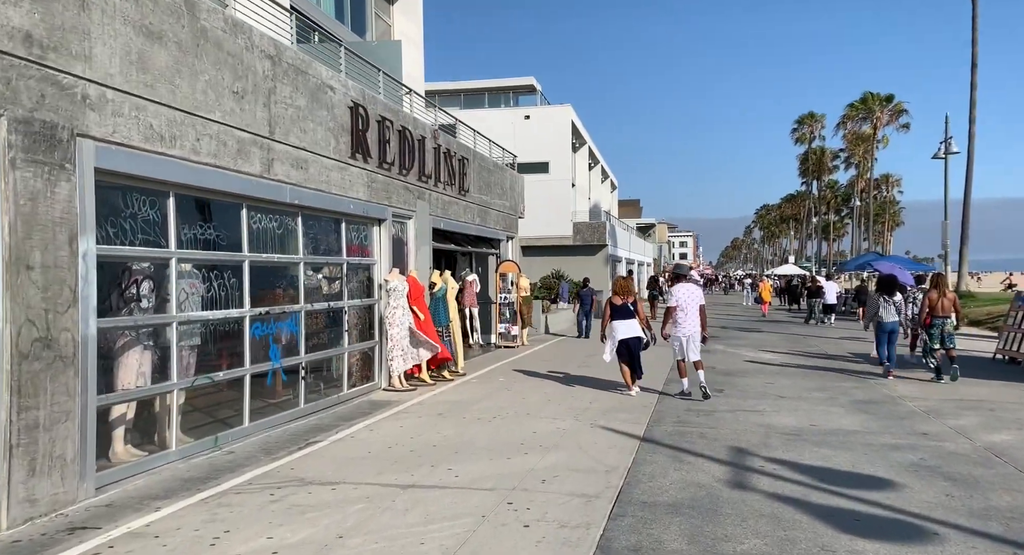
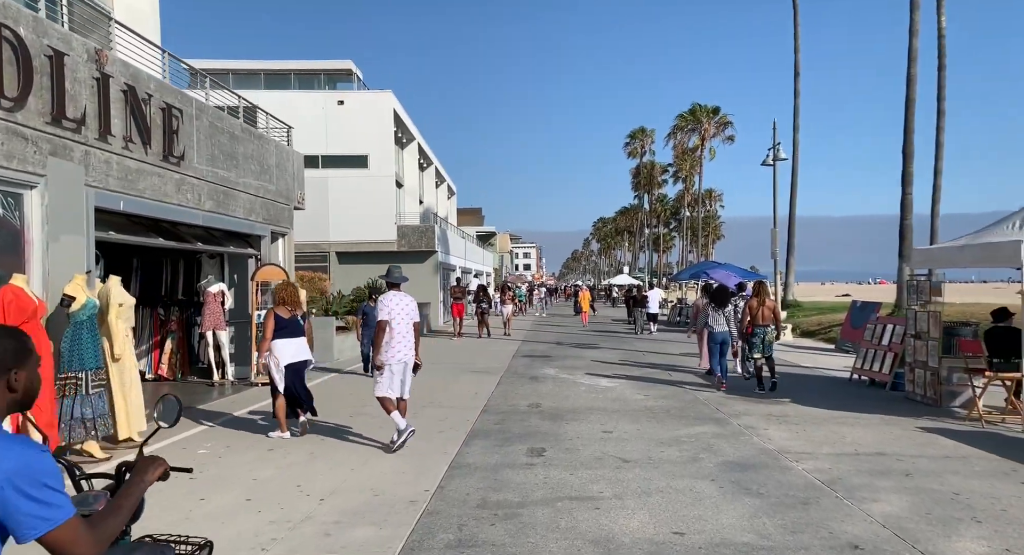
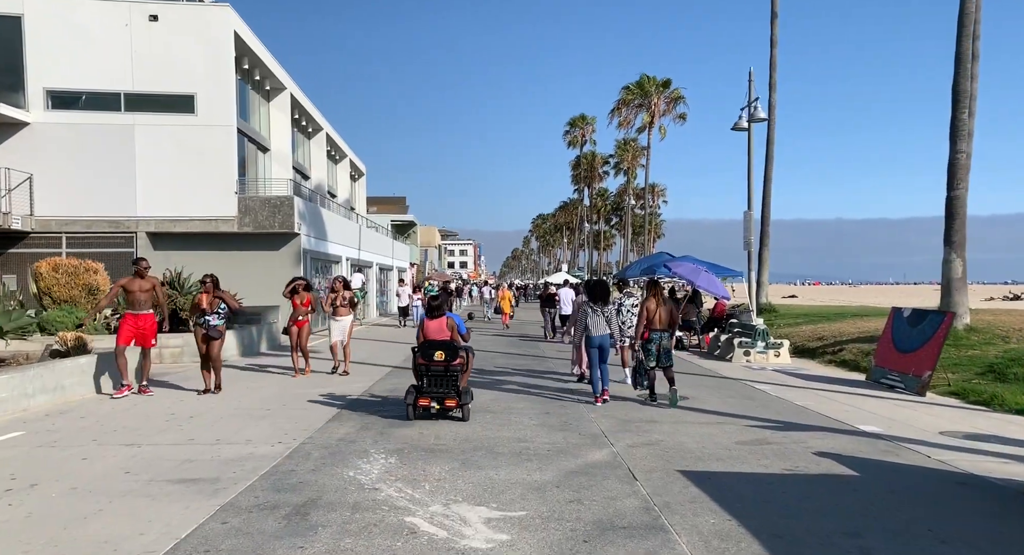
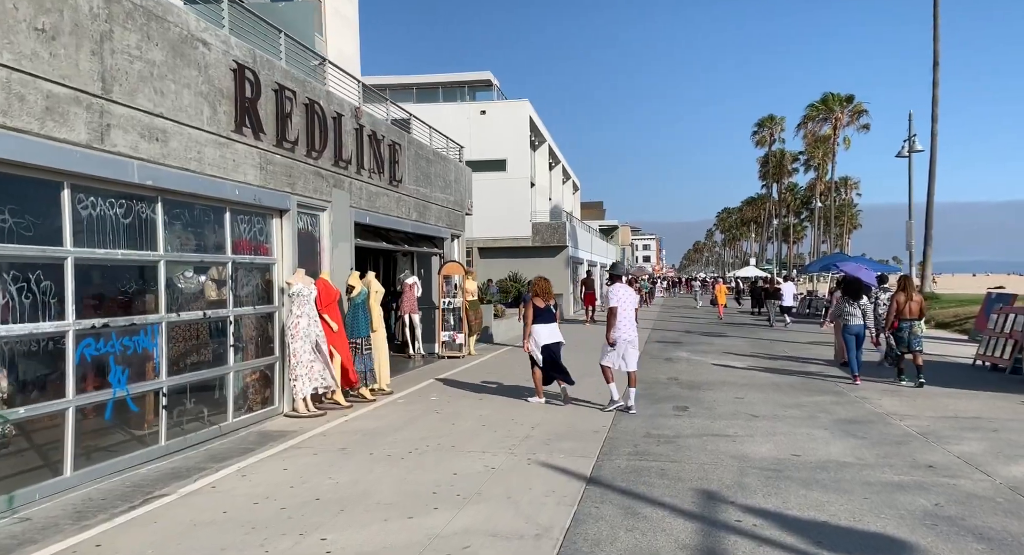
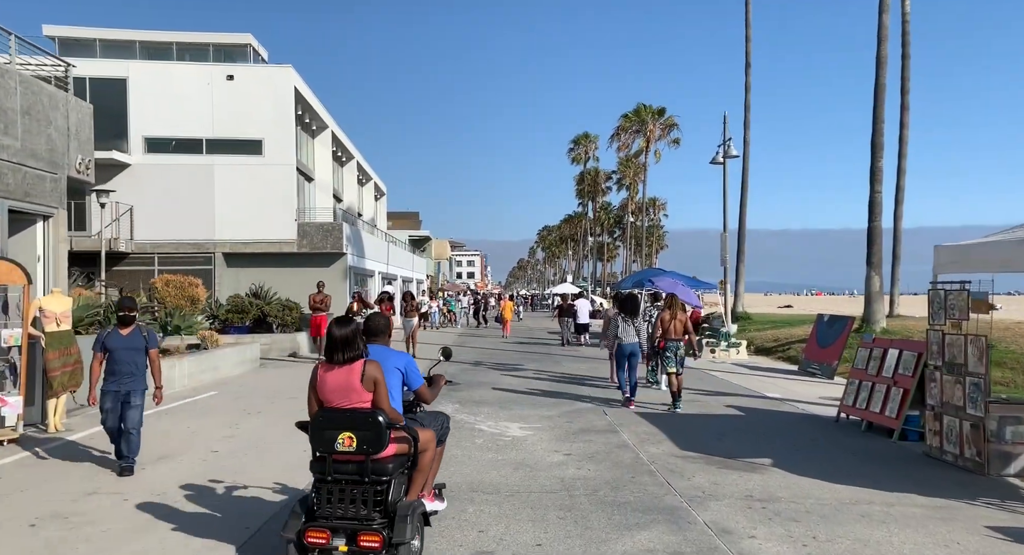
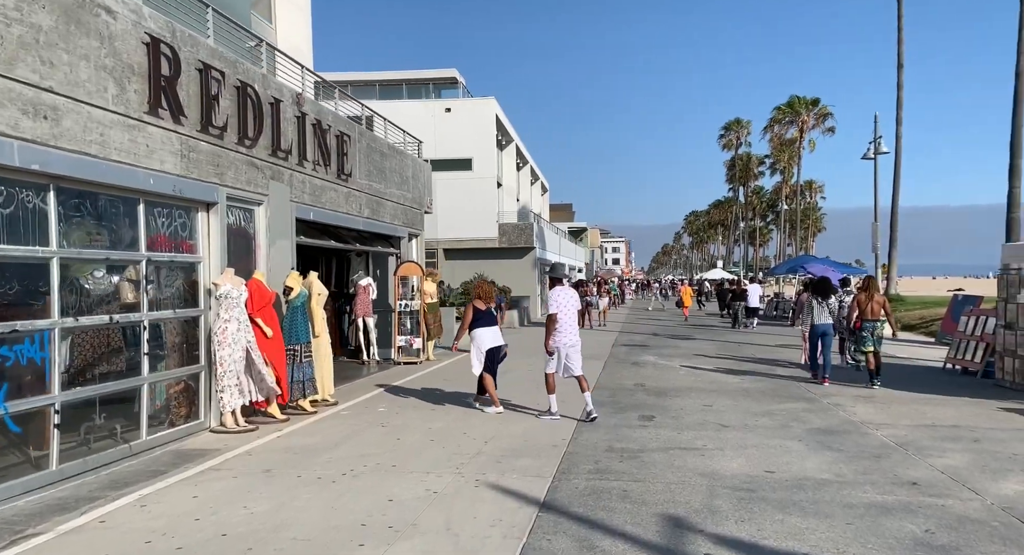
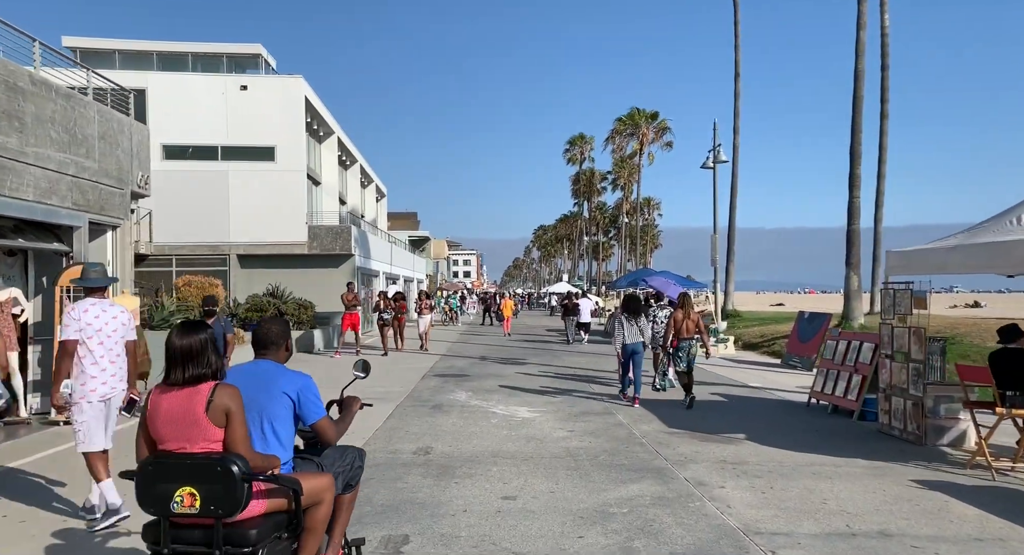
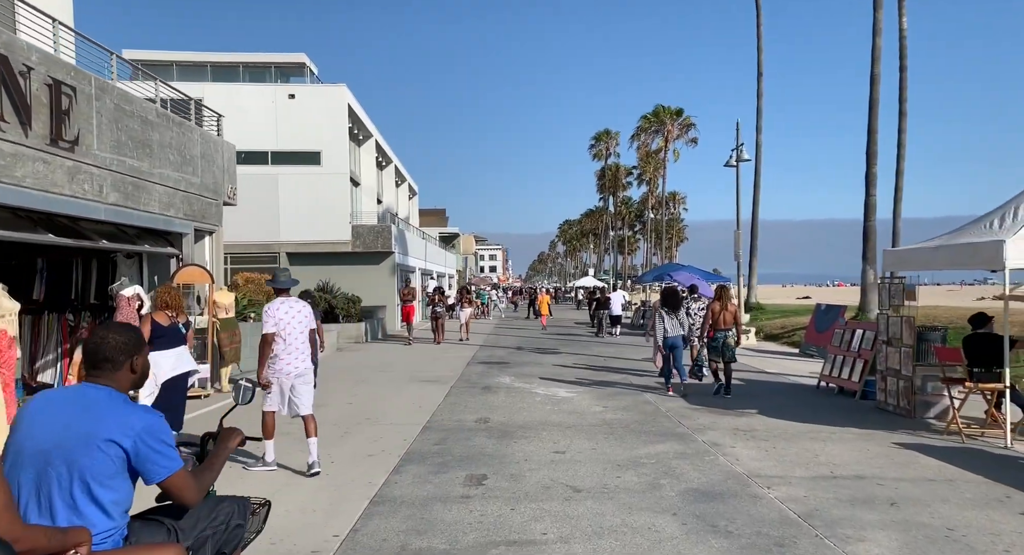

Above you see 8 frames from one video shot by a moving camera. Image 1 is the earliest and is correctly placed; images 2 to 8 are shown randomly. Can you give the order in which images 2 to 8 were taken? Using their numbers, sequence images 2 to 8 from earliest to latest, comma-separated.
4, 6, 2, 8, 7, 5, 3
